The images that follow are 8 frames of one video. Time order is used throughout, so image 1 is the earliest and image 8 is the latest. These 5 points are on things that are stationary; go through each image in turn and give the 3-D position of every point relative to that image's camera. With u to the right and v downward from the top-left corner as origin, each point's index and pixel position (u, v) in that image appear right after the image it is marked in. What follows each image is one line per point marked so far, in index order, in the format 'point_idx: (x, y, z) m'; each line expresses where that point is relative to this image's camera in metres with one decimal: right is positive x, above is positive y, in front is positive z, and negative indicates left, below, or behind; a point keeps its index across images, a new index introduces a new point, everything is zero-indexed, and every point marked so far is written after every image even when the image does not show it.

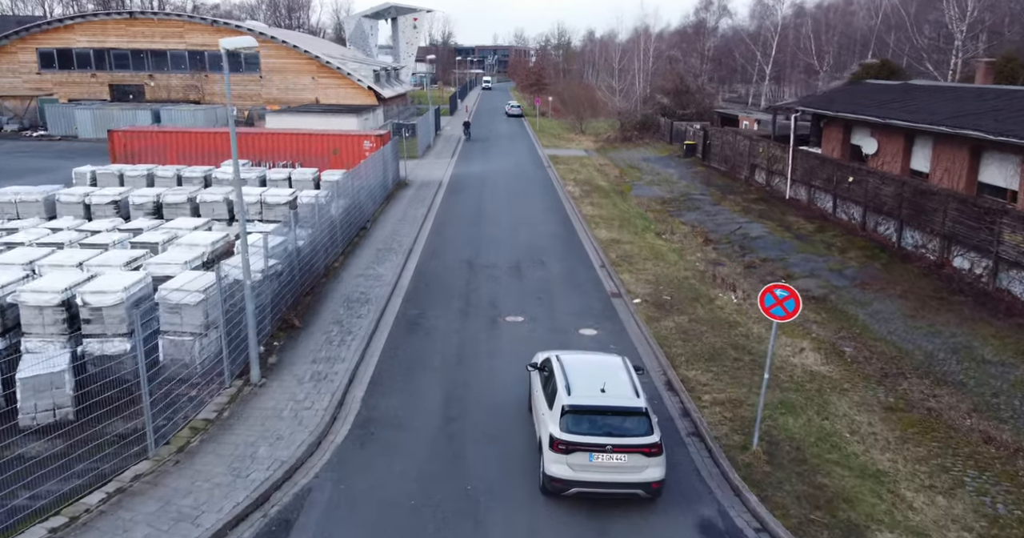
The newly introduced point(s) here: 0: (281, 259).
0: (-4.6, +0.2, +15.6) m
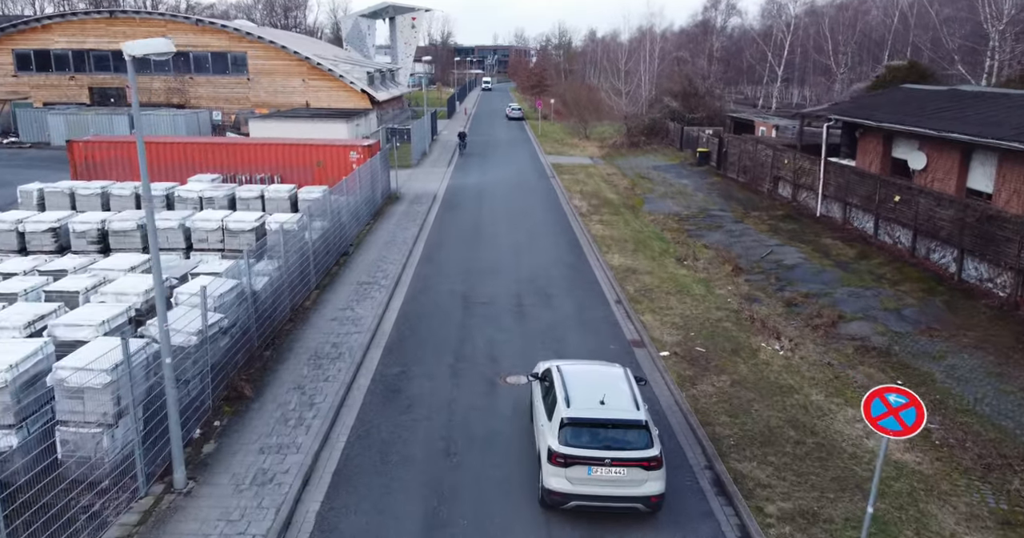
0: (-4.5, -0.7, +12.7) m
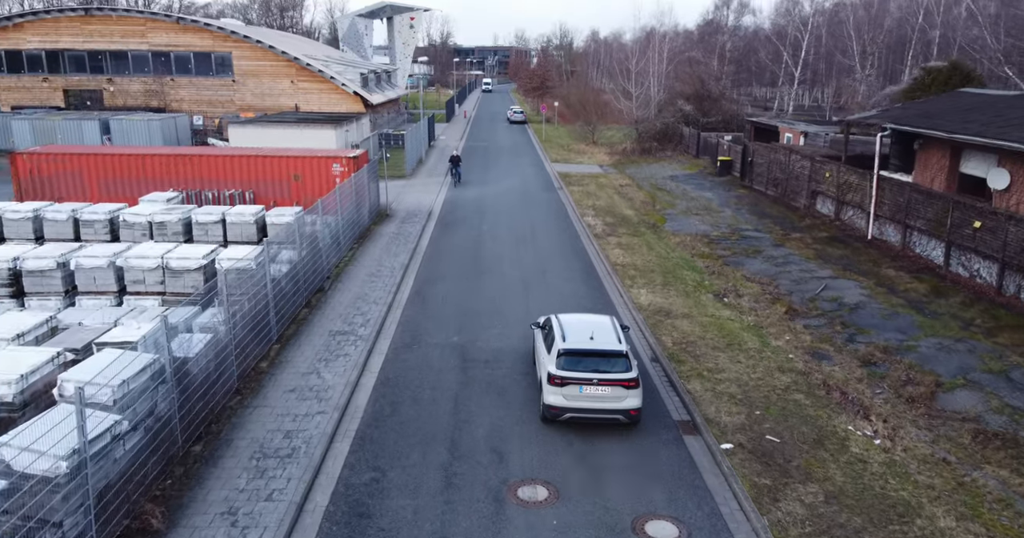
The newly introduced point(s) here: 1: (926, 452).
0: (-4.4, -1.6, +9.2) m
1: (+5.7, -2.5, +10.9) m
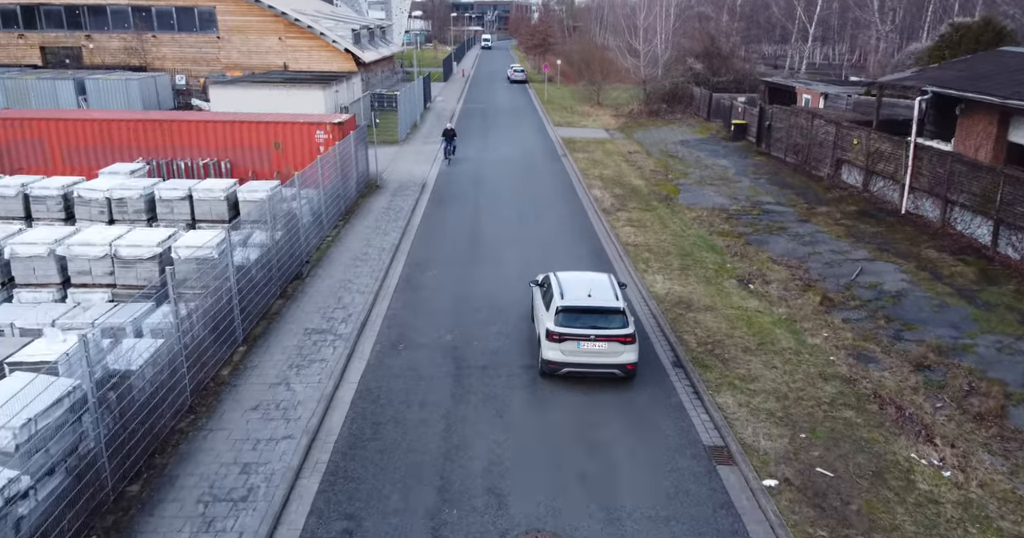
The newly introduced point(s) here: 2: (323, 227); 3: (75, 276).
0: (-4.4, -1.7, +7.4) m
1: (+5.7, -2.5, +9.2) m
2: (-4.5, +1.1, +18.8) m
3: (-7.1, -0.1, +12.8) m
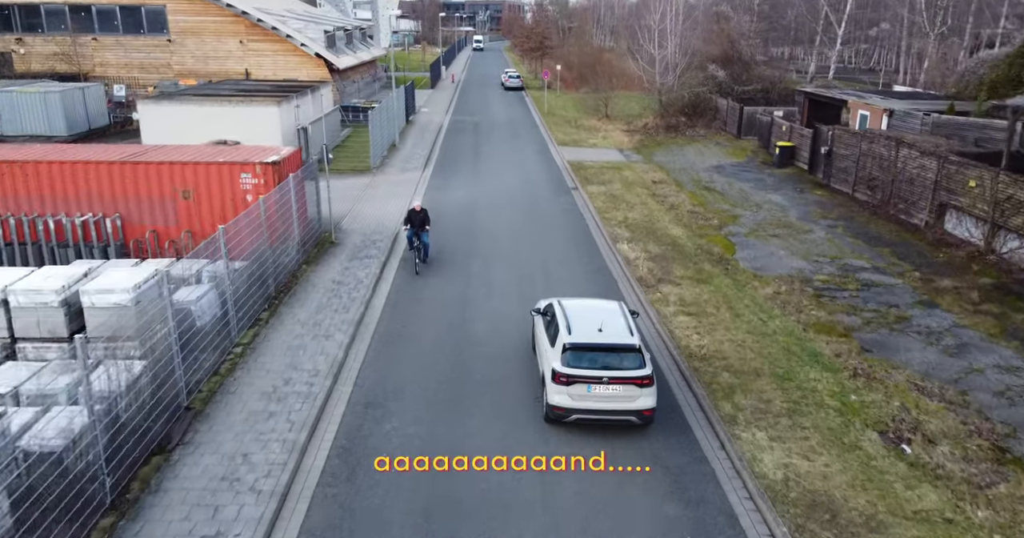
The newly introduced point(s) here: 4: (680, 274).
0: (-4.2, -3.6, +1.2) m
1: (+5.9, -4.5, +3.0) m
2: (-4.4, -0.9, +12.6) m
3: (-6.9, -2.1, +6.6) m
4: (+3.4, -0.1, +16.5) m
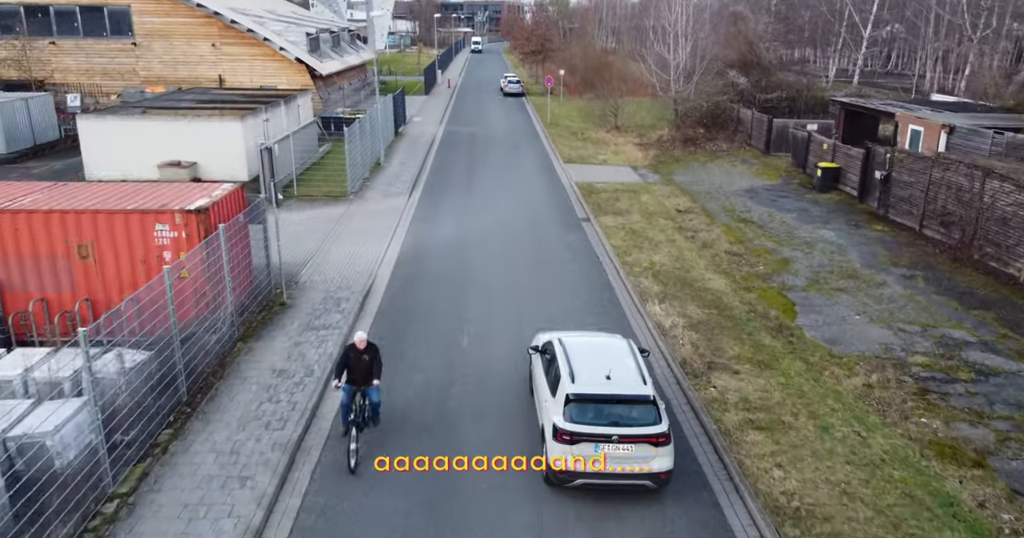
0: (-4.1, -4.8, -2.6) m
1: (+5.9, -5.7, -0.8) m
2: (-4.4, -2.1, +8.8) m
3: (-6.9, -3.3, +2.7) m
4: (+3.4, -1.3, +12.7) m
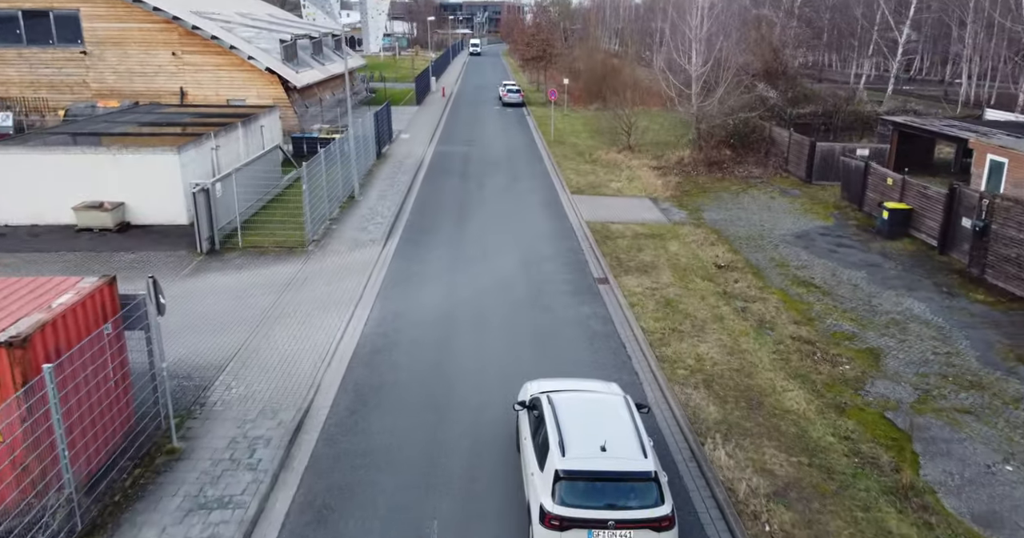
0: (-4.2, -6.4, -7.0) m
1: (+5.9, -7.3, -5.1) m
2: (-4.5, -3.7, +4.4) m
3: (-7.0, -4.9, -1.6) m
4: (+3.4, -2.9, +8.3) m
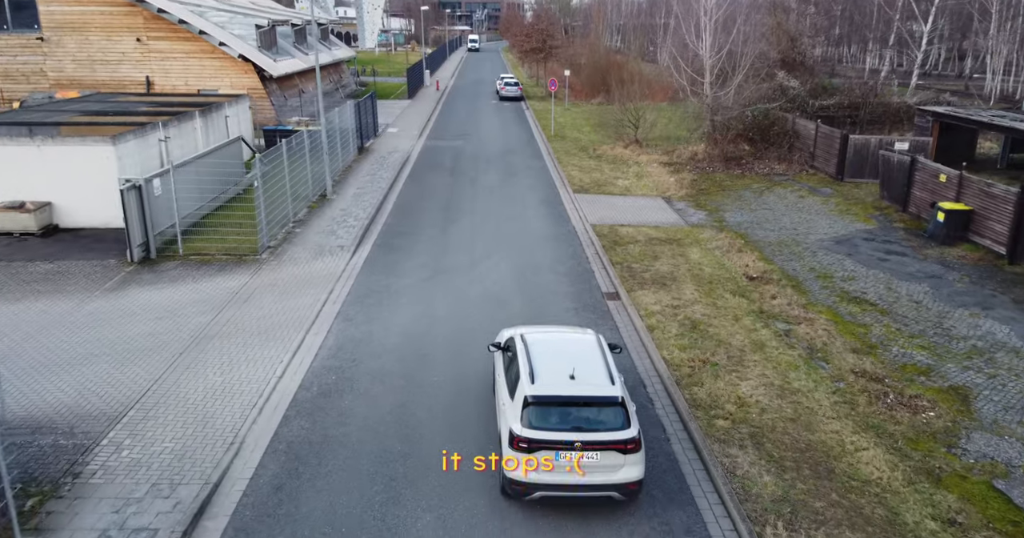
0: (-4.4, -6.6, -9.8) m
1: (+5.7, -7.5, -7.9) m
2: (-4.6, -3.9, +1.6) m
3: (-7.1, -5.1, -4.4) m
4: (+3.2, -3.1, +5.6) m
